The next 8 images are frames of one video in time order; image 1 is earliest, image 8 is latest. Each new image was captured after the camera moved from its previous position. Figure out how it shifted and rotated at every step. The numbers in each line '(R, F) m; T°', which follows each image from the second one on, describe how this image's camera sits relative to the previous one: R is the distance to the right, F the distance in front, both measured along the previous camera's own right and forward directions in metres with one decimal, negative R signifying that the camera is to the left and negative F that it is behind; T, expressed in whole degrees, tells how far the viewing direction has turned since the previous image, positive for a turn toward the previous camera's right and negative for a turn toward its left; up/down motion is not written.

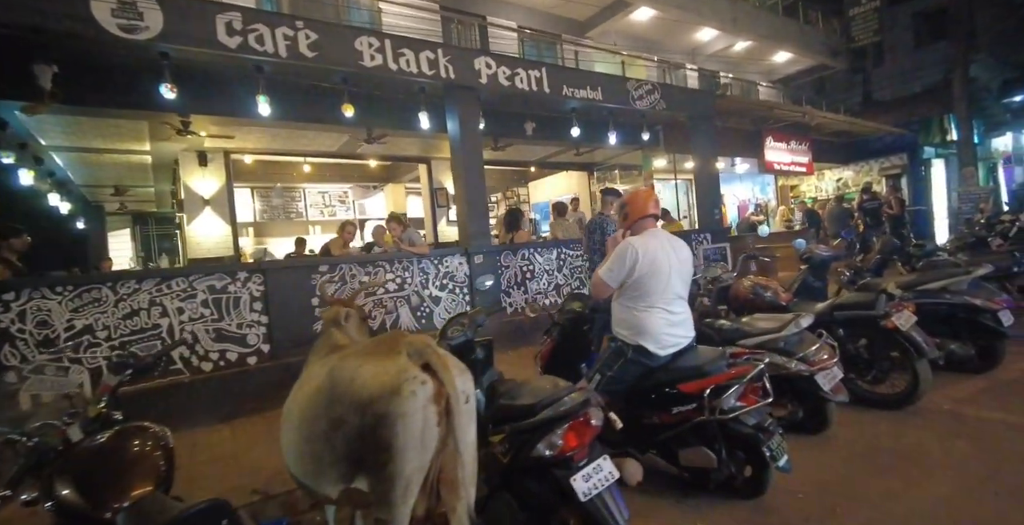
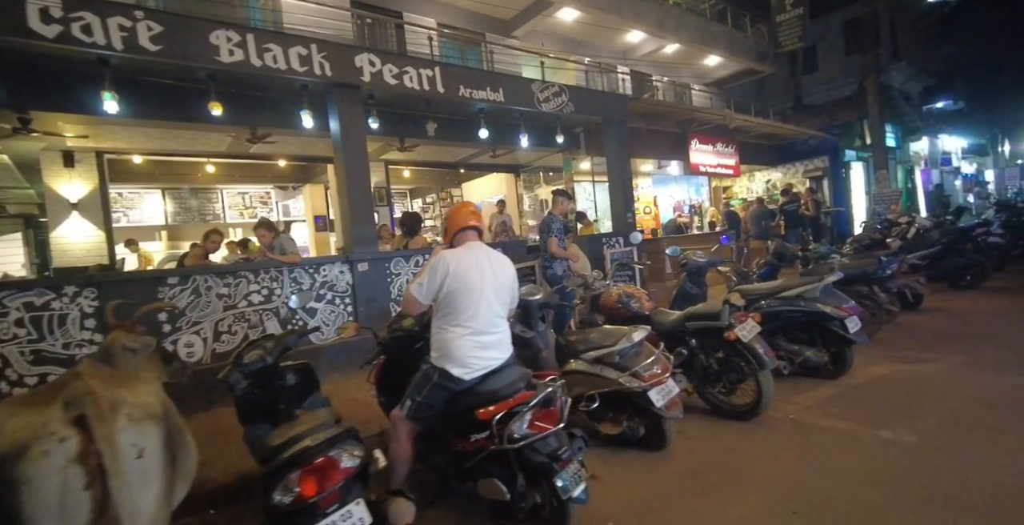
(+1.0, +0.2) m; +4°
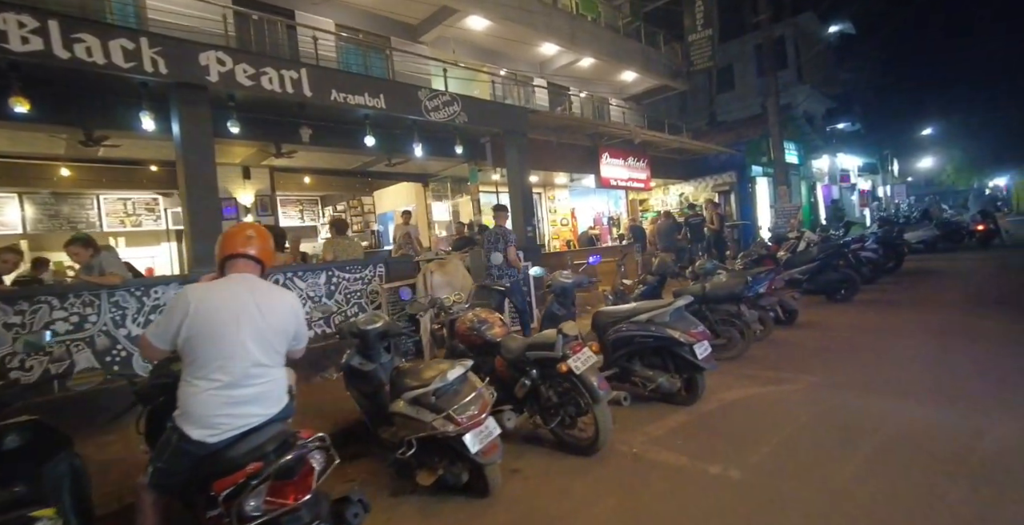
(+0.9, +0.3) m; +7°
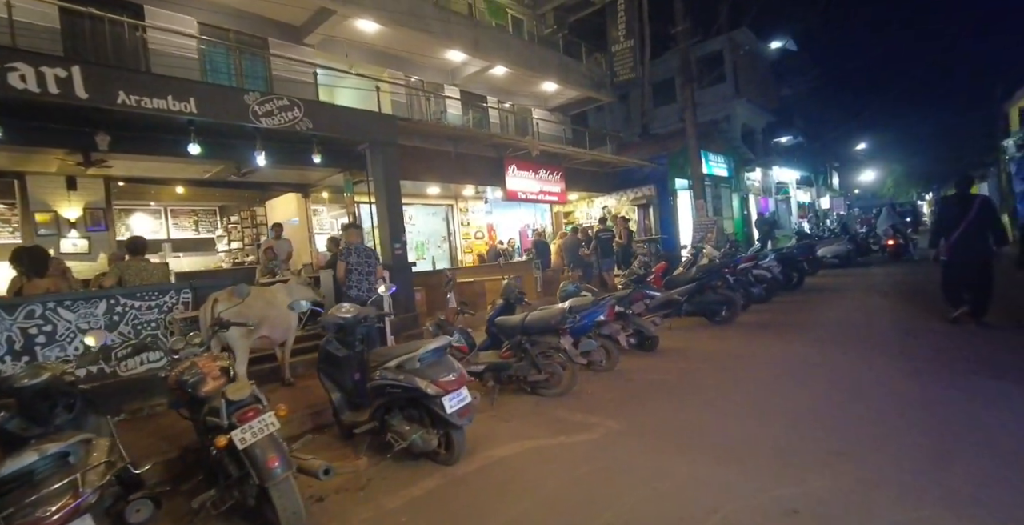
(+1.9, +0.6) m; +4°
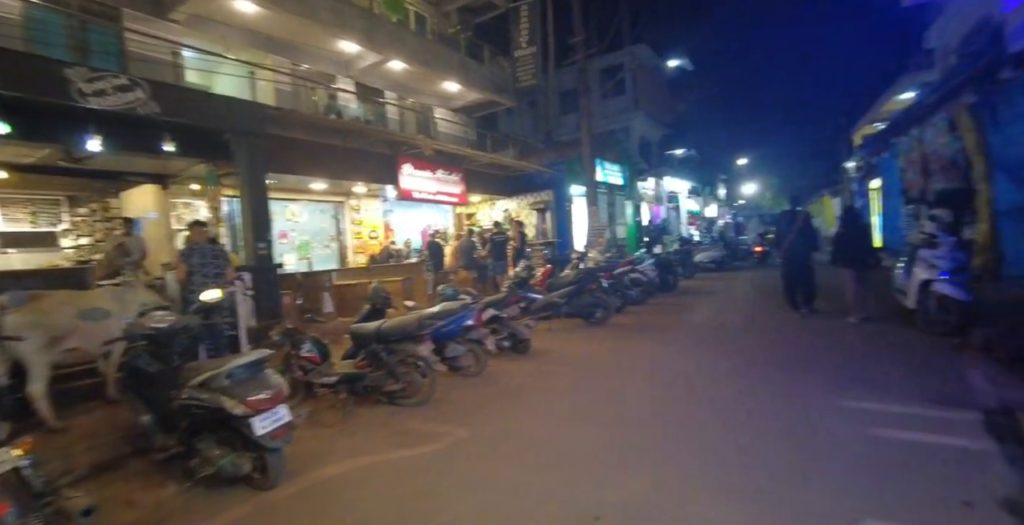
(+0.6, +0.1) m; +10°
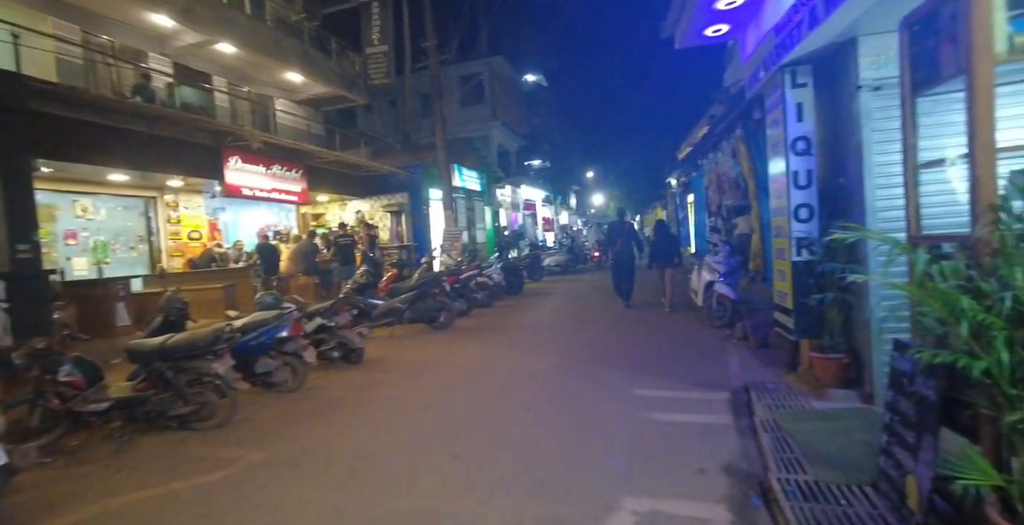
(+0.5, -0.1) m; +15°
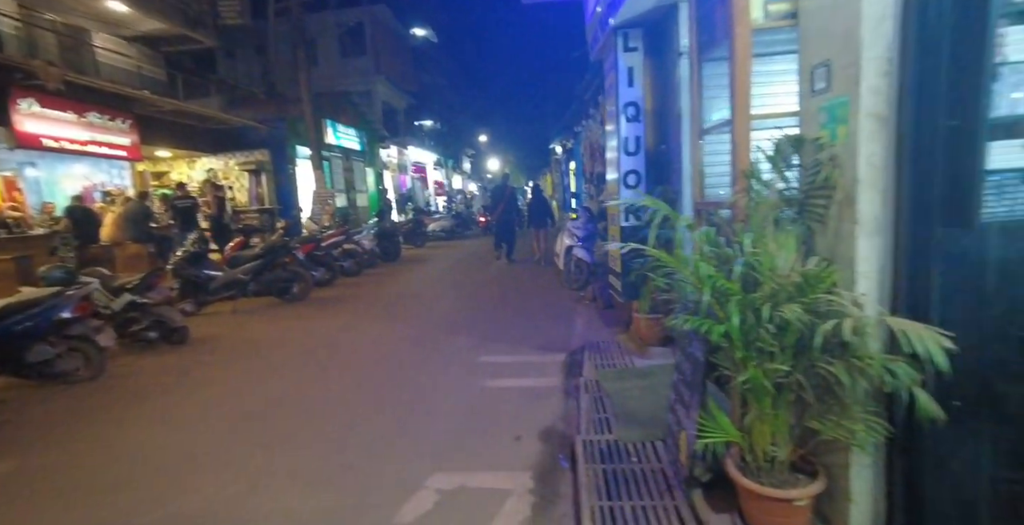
(+0.5, +0.2) m; +12°
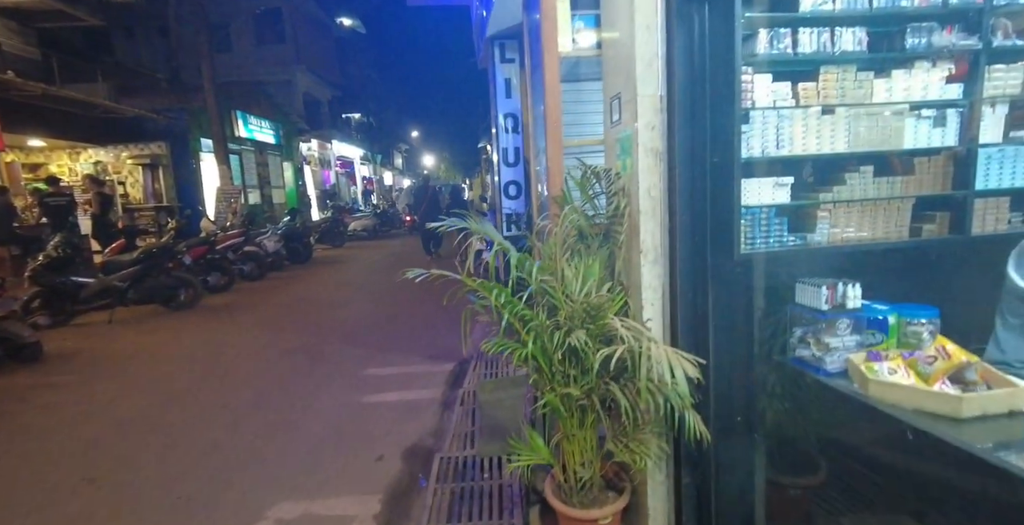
(+0.4, 0.0) m; +8°
